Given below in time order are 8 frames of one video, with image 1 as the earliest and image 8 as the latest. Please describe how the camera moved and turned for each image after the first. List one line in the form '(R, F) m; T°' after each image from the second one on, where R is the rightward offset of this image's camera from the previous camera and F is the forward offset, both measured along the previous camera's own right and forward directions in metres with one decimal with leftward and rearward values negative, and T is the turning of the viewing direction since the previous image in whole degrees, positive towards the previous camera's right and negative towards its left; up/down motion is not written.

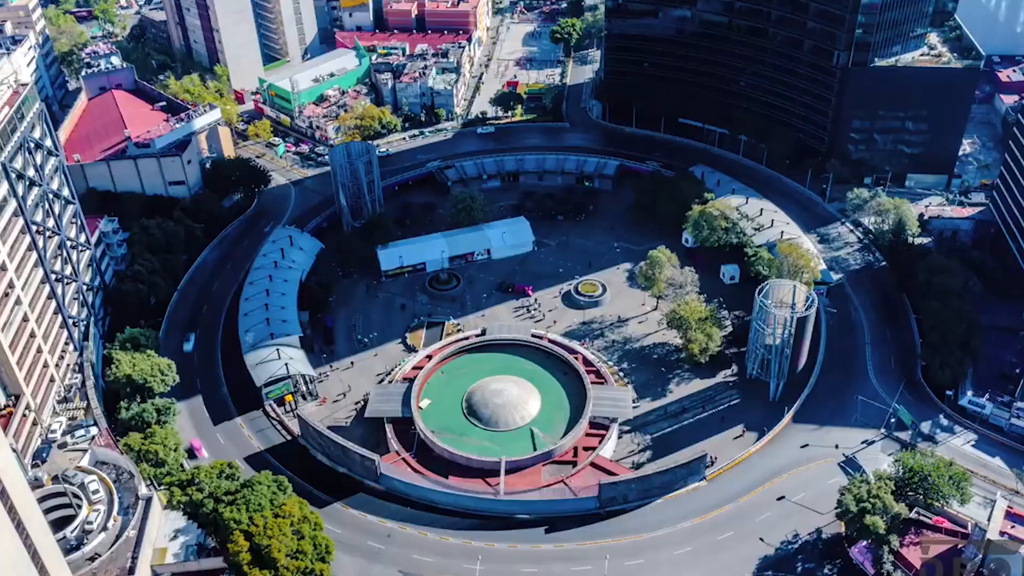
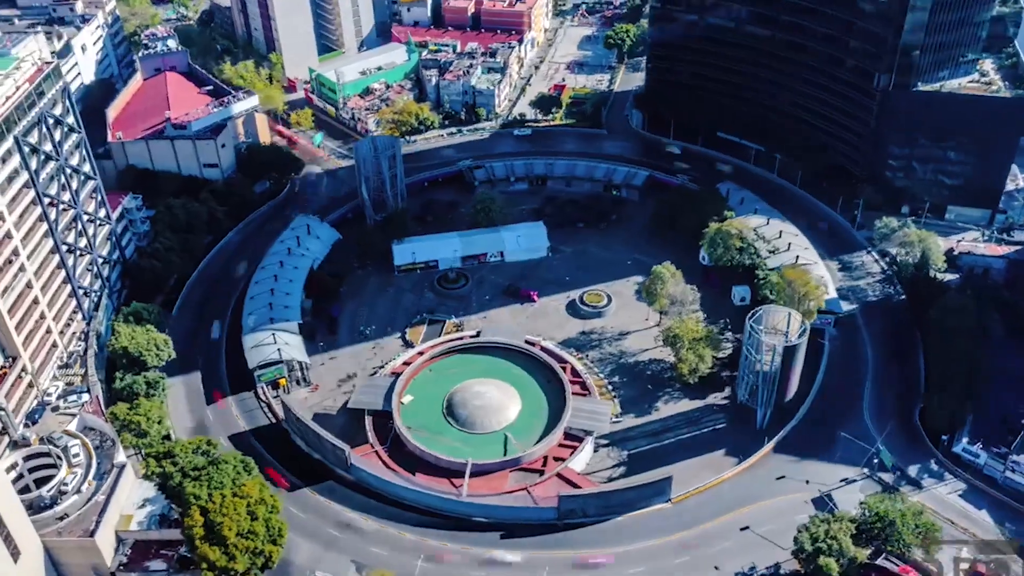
(+11.7, +0.2) m; -6°
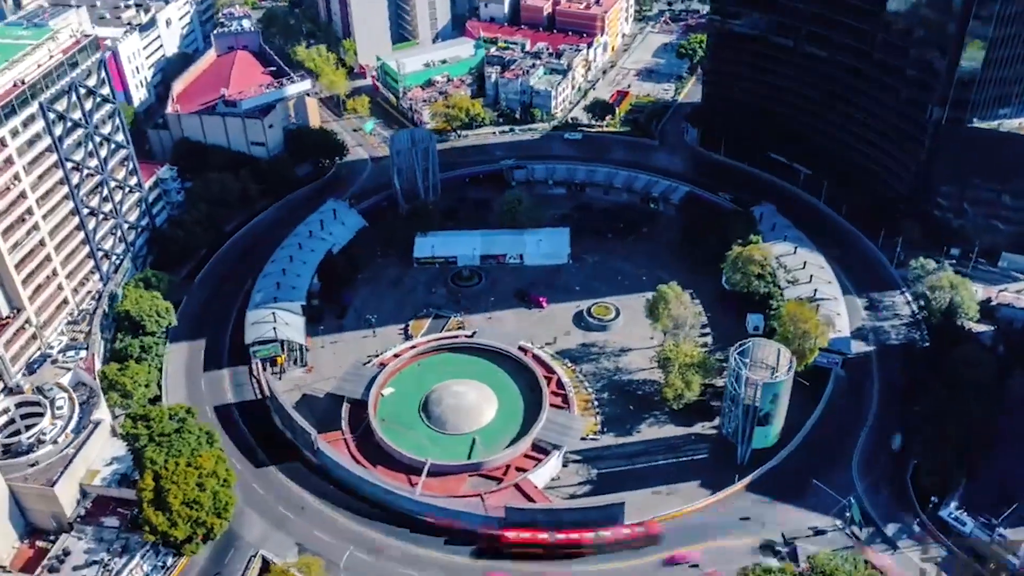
(+15.3, +1.8) m; -8°
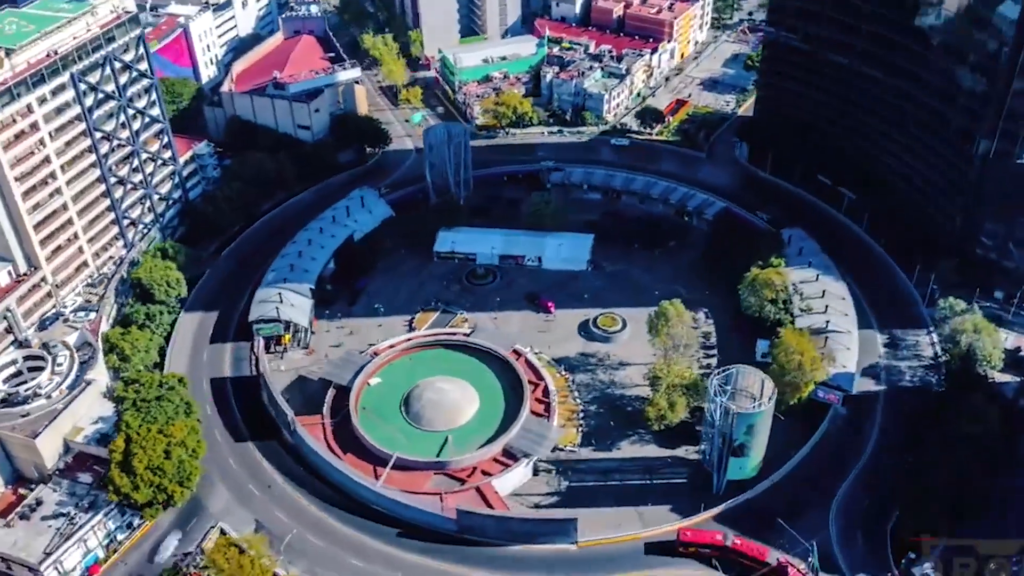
(+13.8, +1.7) m; -7°
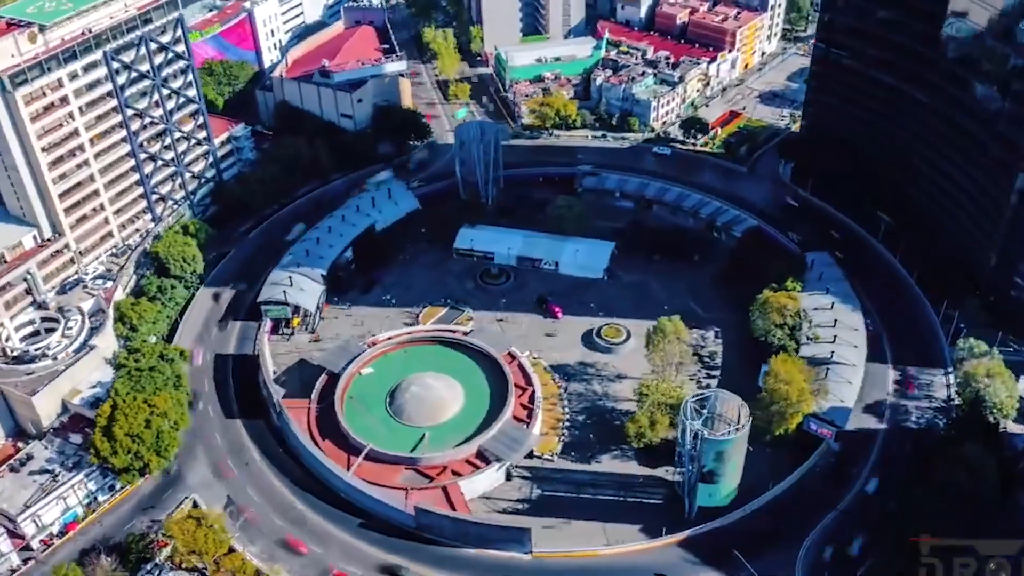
(+12.4, +1.2) m; -6°
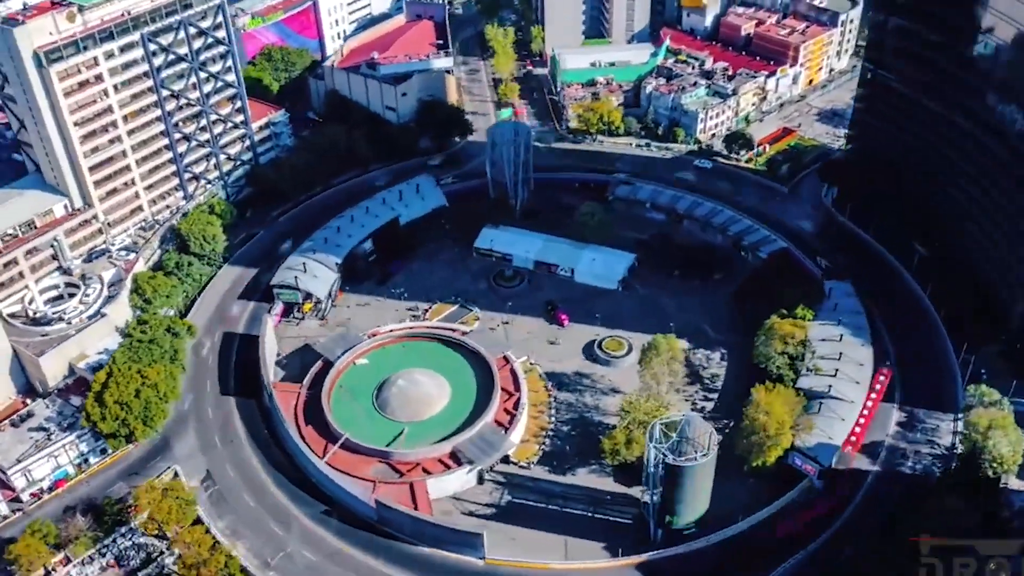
(+12.4, +1.0) m; -6°
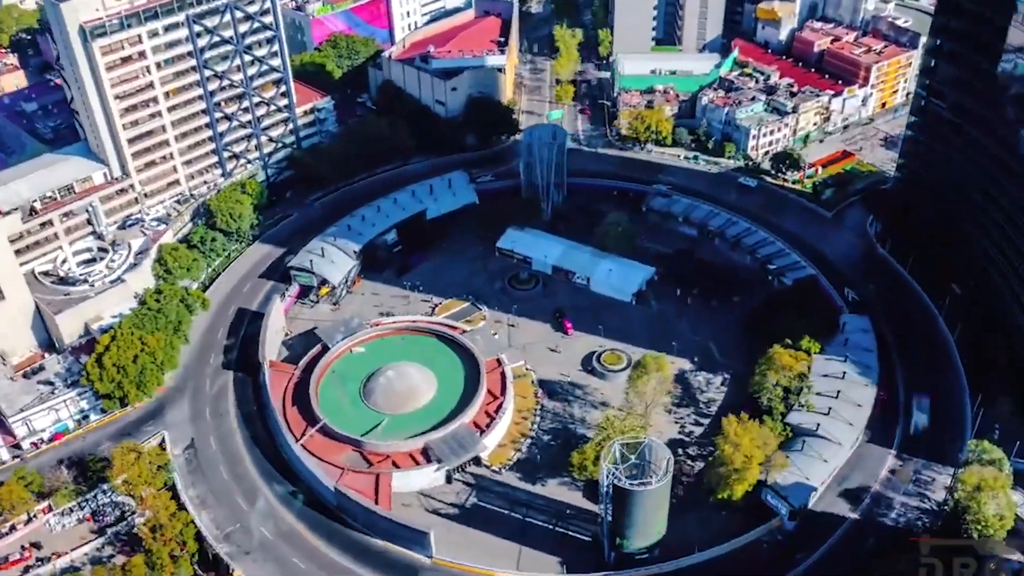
(+13.9, +1.3) m; -7°
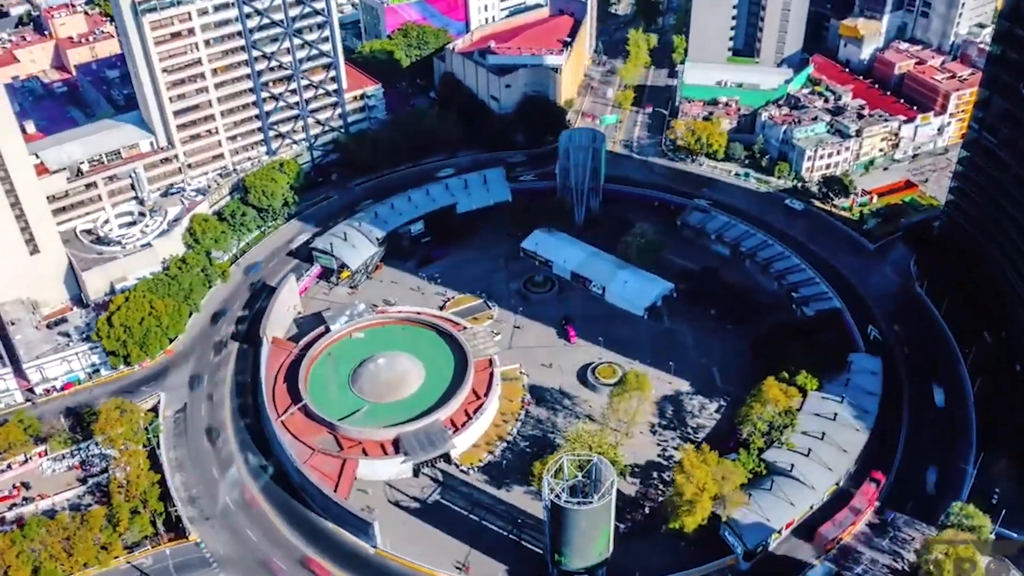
(+15.1, +1.6) m; -8°
